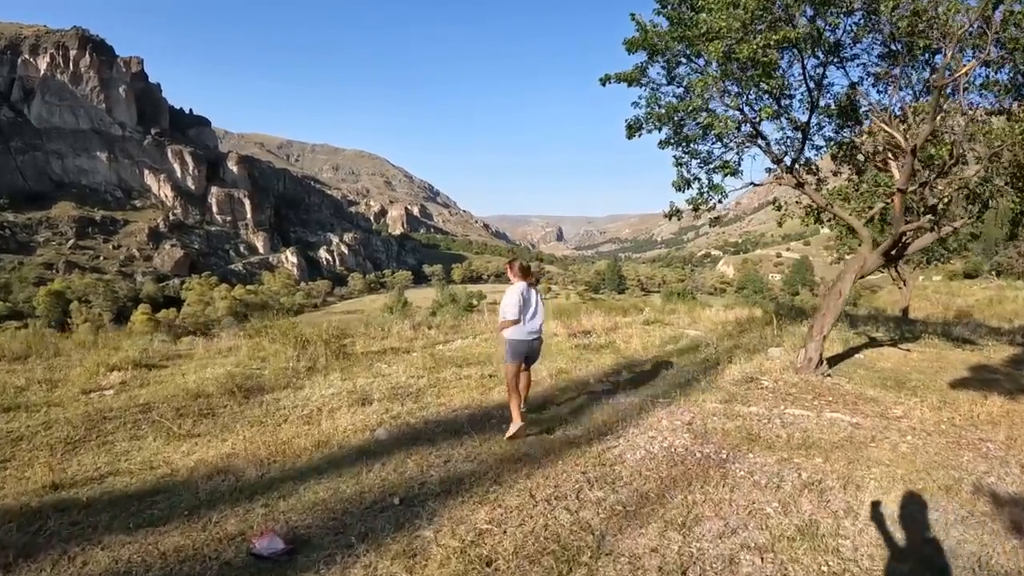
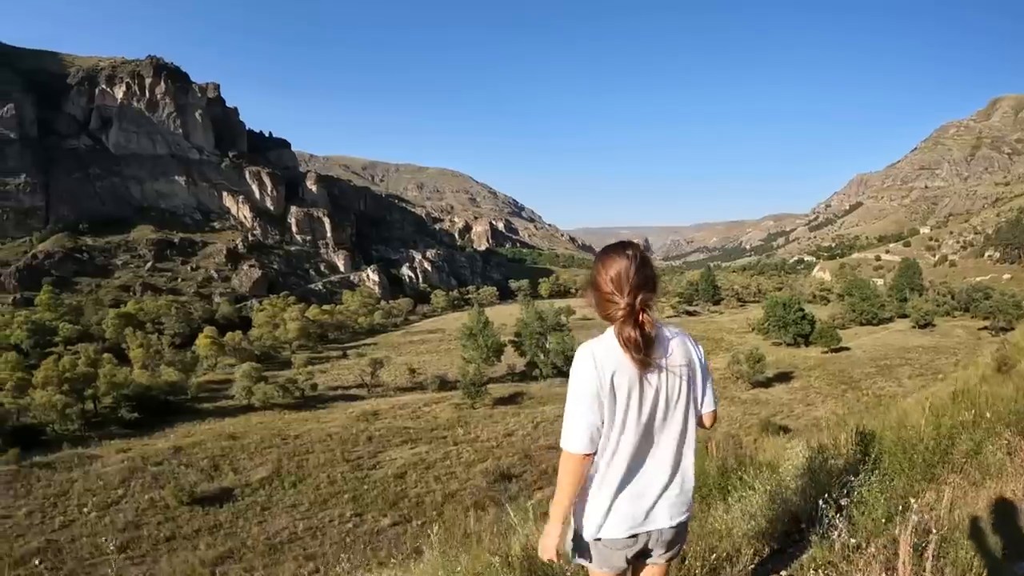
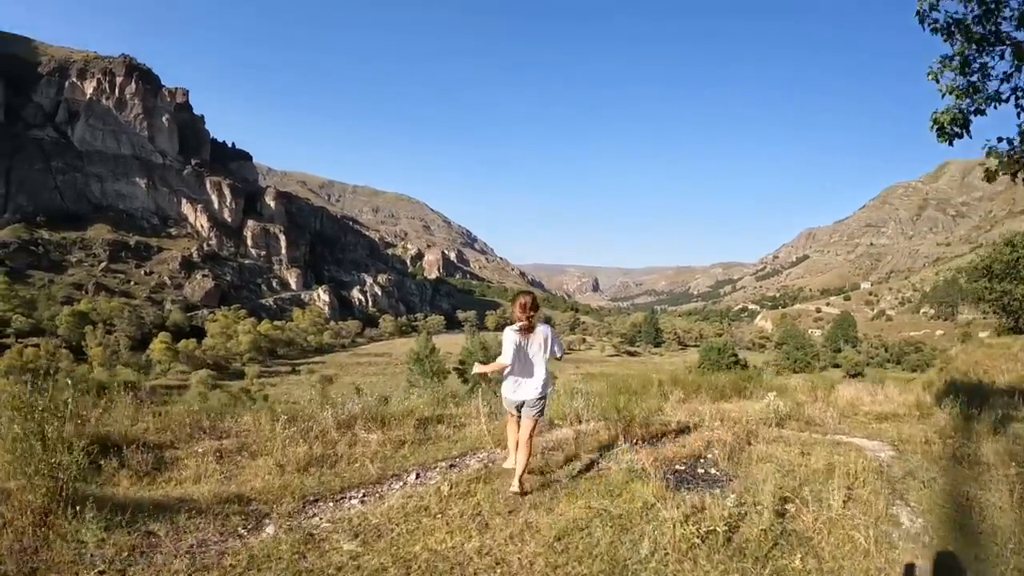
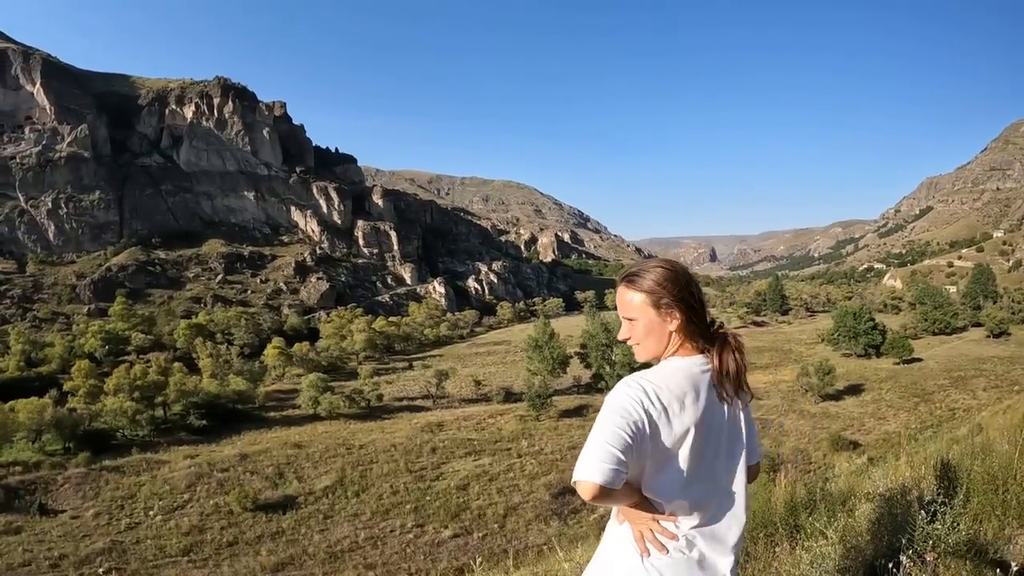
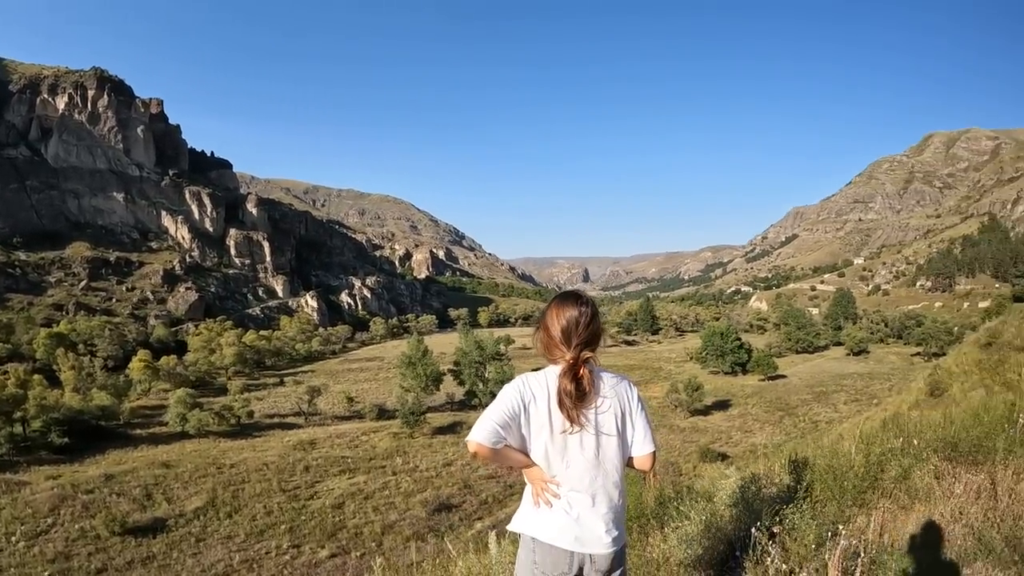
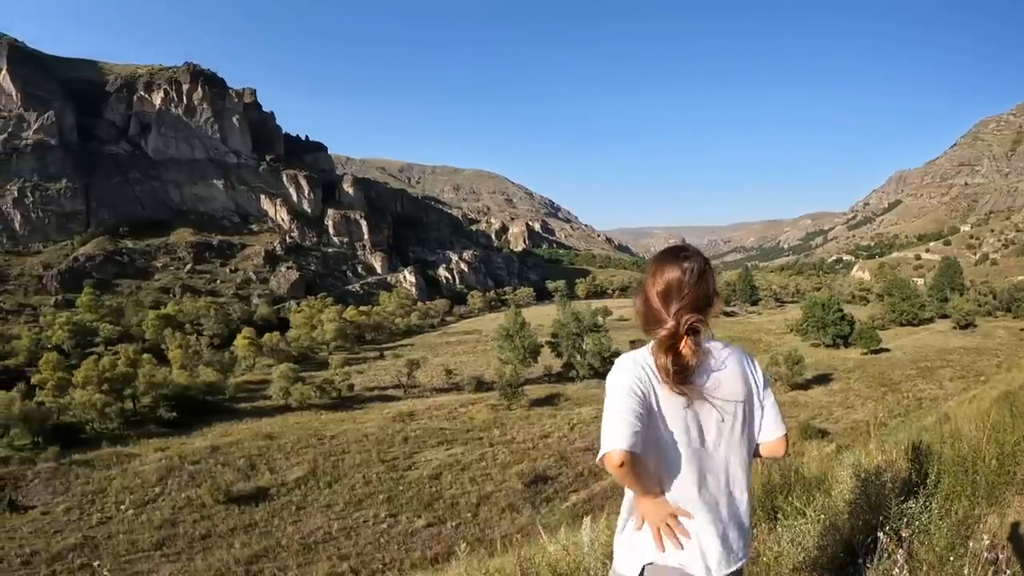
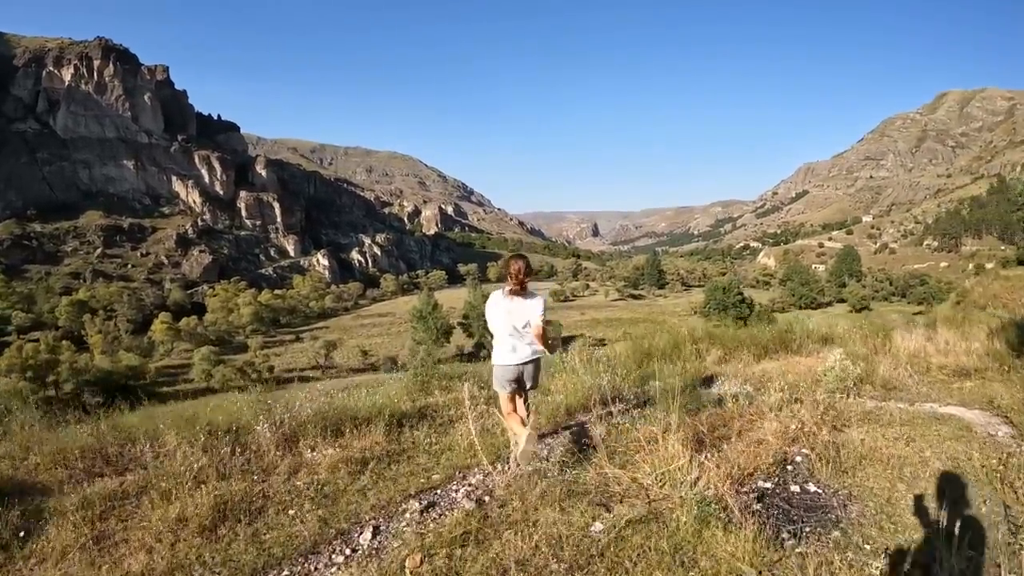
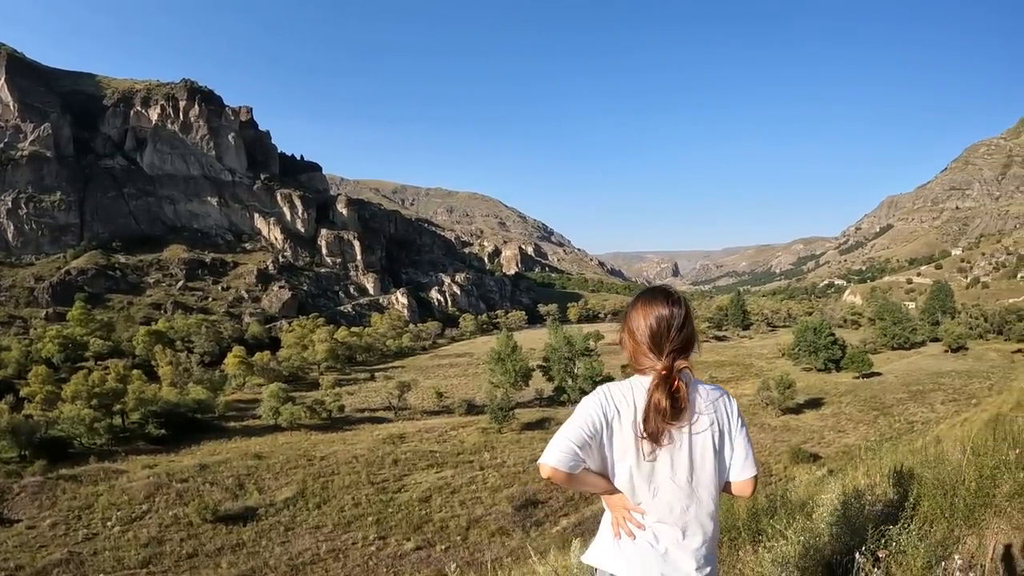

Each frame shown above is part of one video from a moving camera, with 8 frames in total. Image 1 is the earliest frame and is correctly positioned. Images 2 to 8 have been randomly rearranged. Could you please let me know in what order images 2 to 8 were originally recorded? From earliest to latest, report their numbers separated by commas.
3, 7, 2, 6, 4, 8, 5
